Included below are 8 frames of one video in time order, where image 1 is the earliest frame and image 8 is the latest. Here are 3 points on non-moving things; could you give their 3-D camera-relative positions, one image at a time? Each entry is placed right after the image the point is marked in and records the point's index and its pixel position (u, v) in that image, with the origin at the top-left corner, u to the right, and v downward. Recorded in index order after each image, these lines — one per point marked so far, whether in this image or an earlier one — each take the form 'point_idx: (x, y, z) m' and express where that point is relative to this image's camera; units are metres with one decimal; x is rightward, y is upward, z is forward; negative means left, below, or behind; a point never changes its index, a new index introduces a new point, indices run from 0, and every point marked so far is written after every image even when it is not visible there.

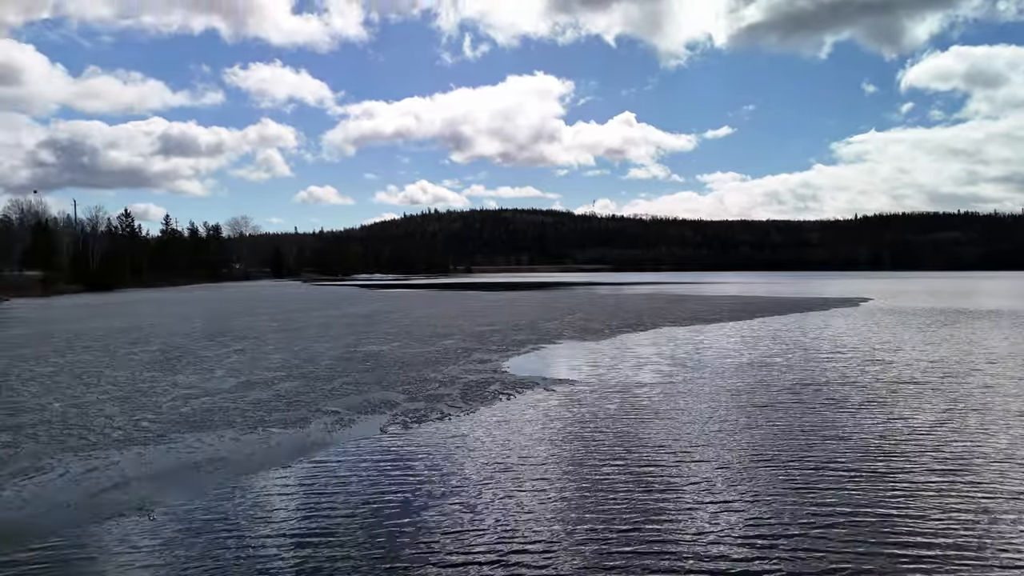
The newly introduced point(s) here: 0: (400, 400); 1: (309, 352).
0: (-1.7, -1.8, +11.2) m
1: (-5.1, -1.6, +17.9) m
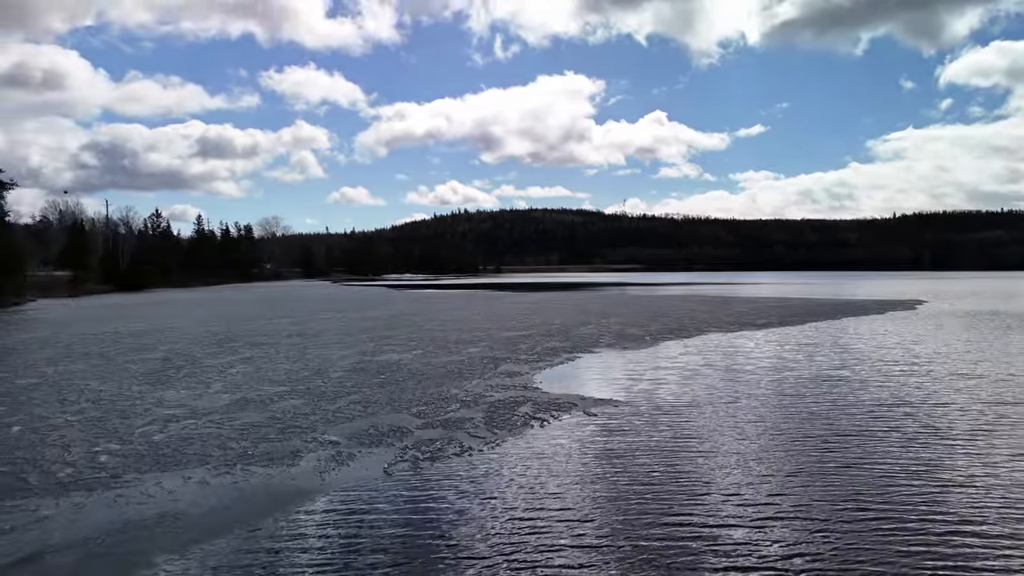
0: (-1.3, -1.8, +9.4) m
1: (-4.4, -1.7, +16.3) m
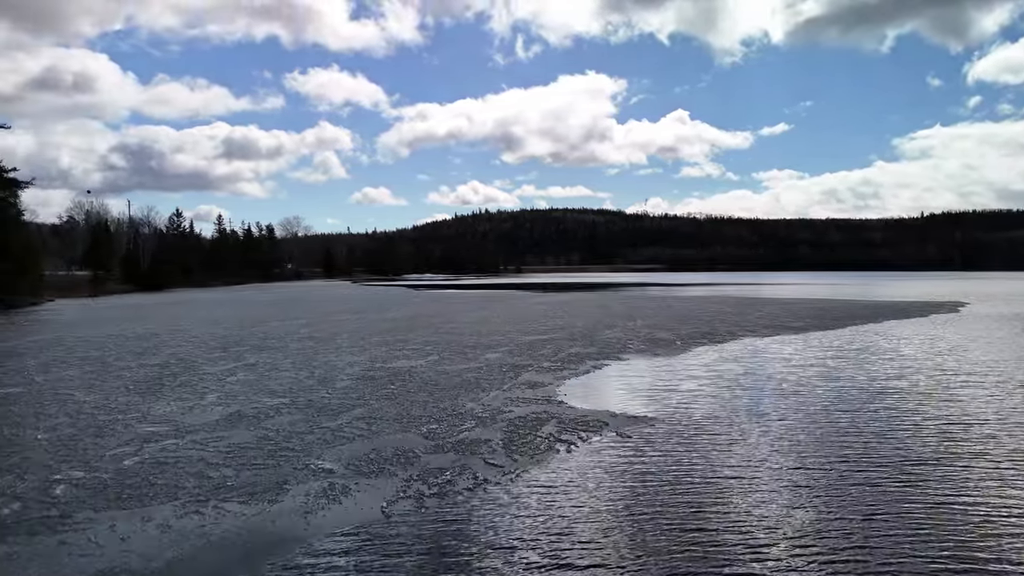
0: (-1.0, -1.9, +8.2) m
1: (-3.9, -1.7, +15.1) m
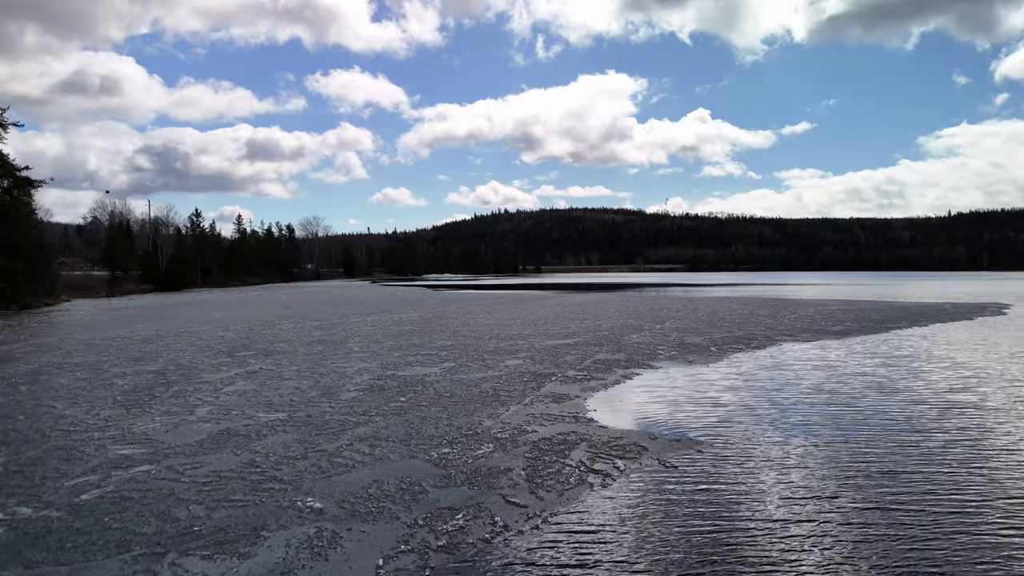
0: (-0.8, -1.9, +7.0) m
1: (-3.5, -1.8, +14.0) m
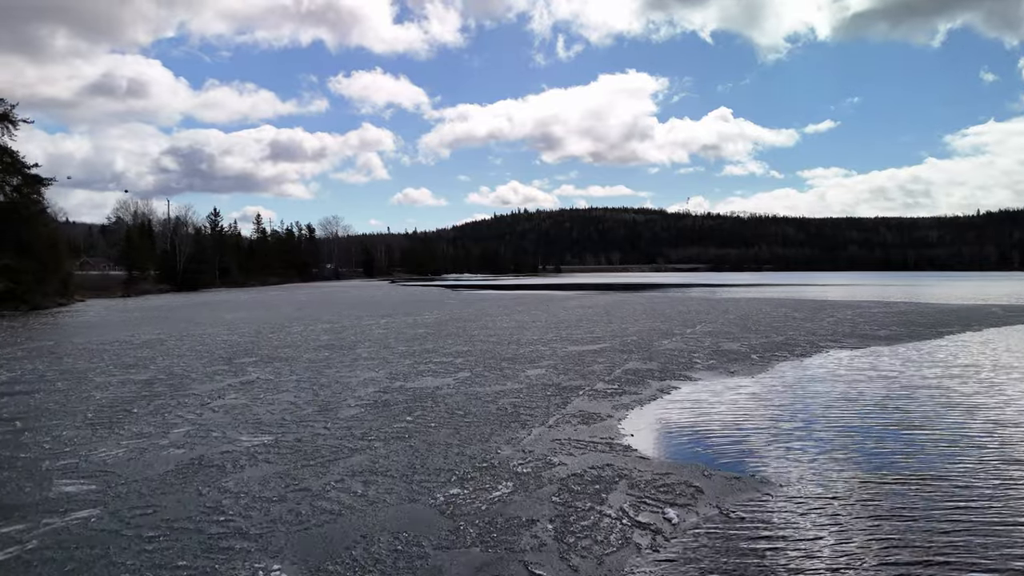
0: (-0.6, -2.0, +5.5) m
1: (-3.1, -1.8, +12.5) m
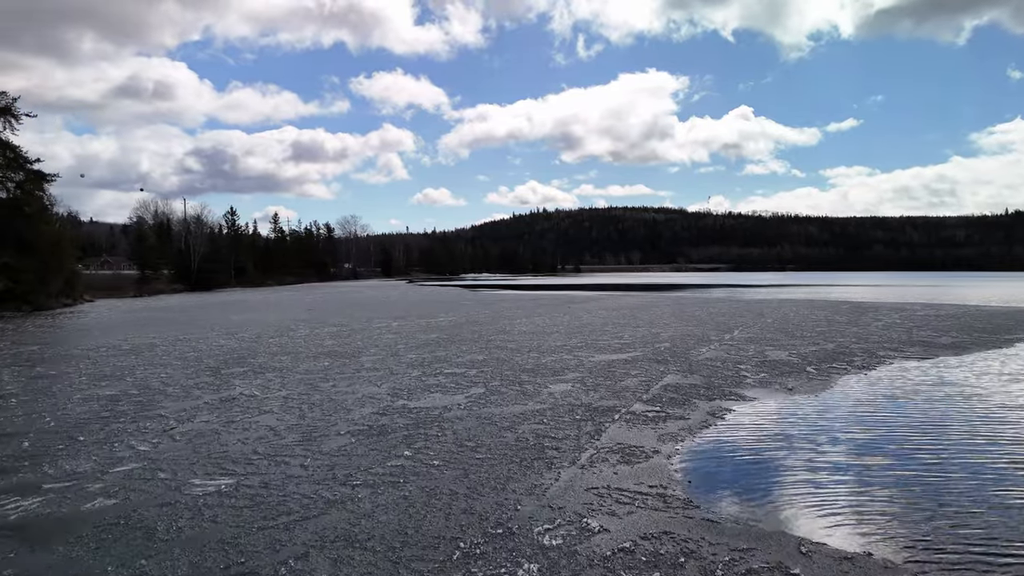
0: (-0.5, -2.0, +3.6) m
1: (-2.8, -1.9, +10.7) m
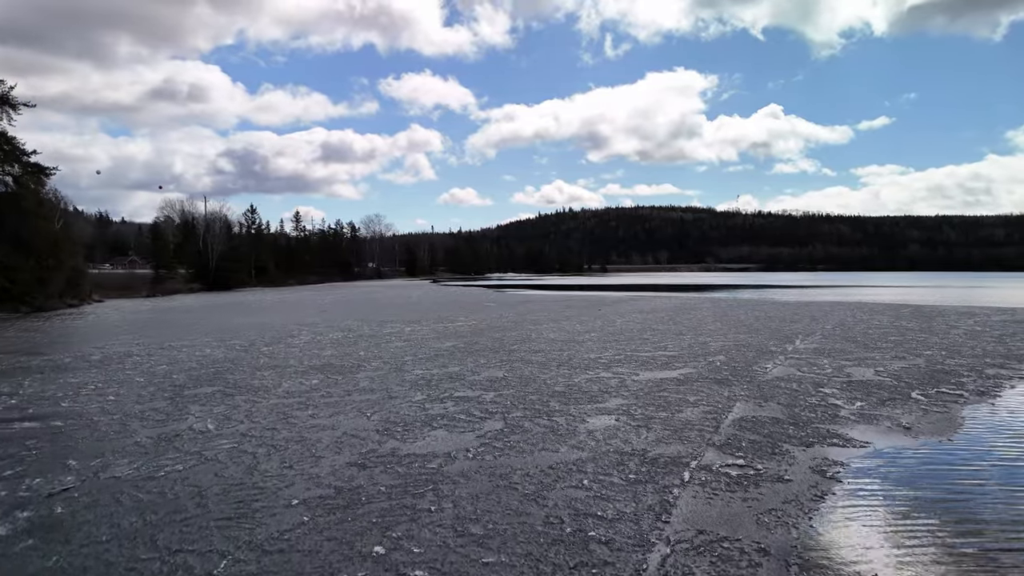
0: (-0.5, -2.1, +0.7) m
1: (-2.5, -1.9, +7.8) m
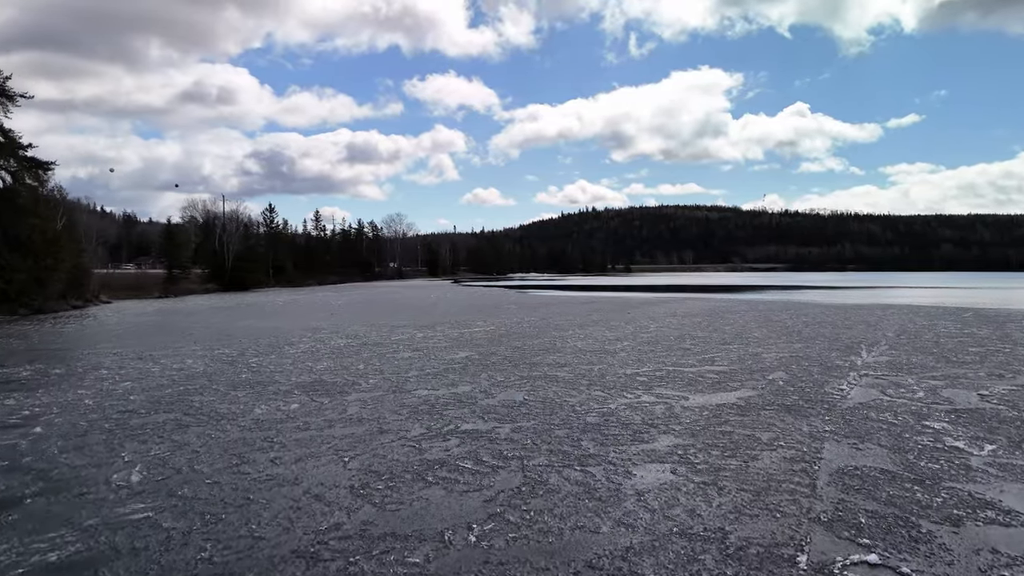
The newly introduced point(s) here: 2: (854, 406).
0: (-0.5, -2.2, -1.8) m
1: (-2.3, -2.0, +5.4) m
2: (+5.3, -1.8, +11.0) m
